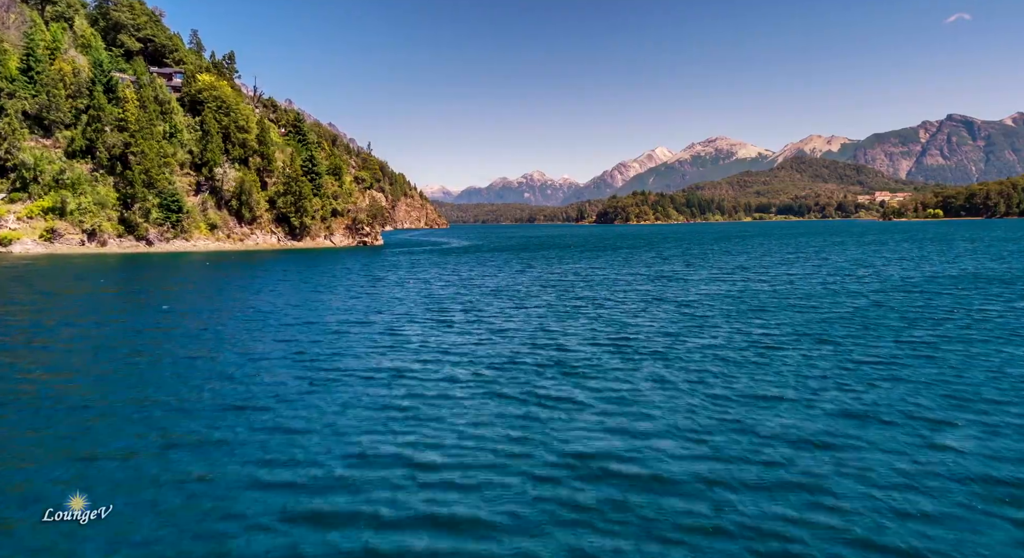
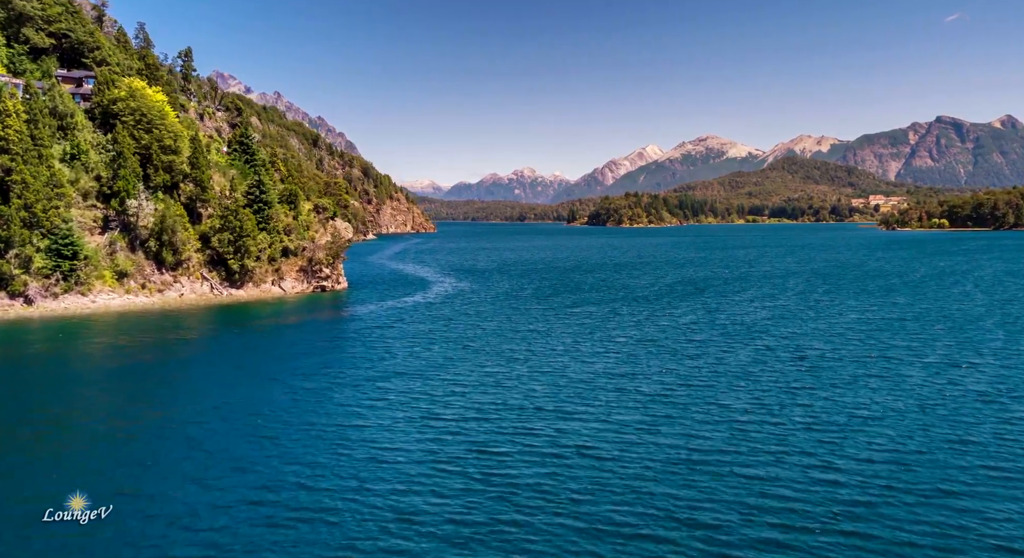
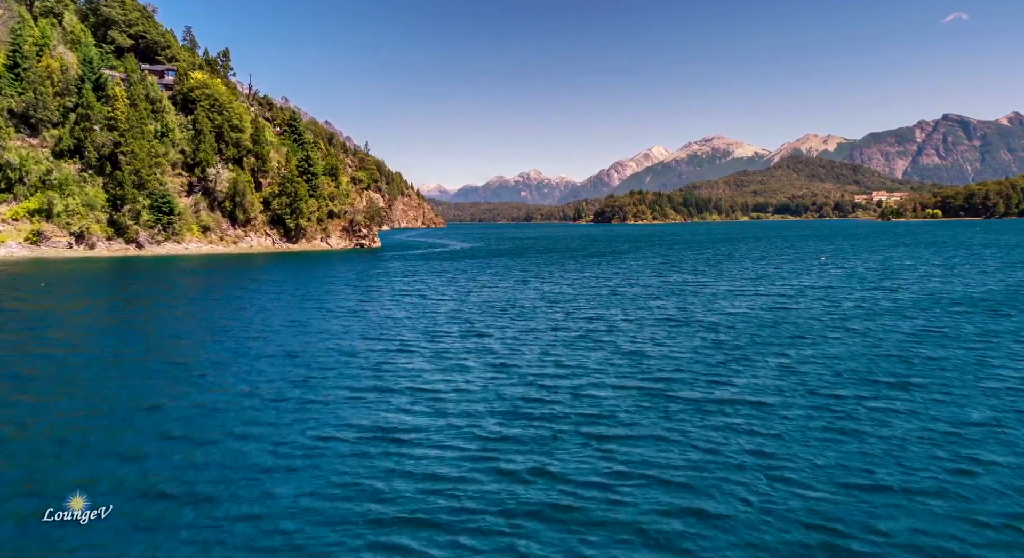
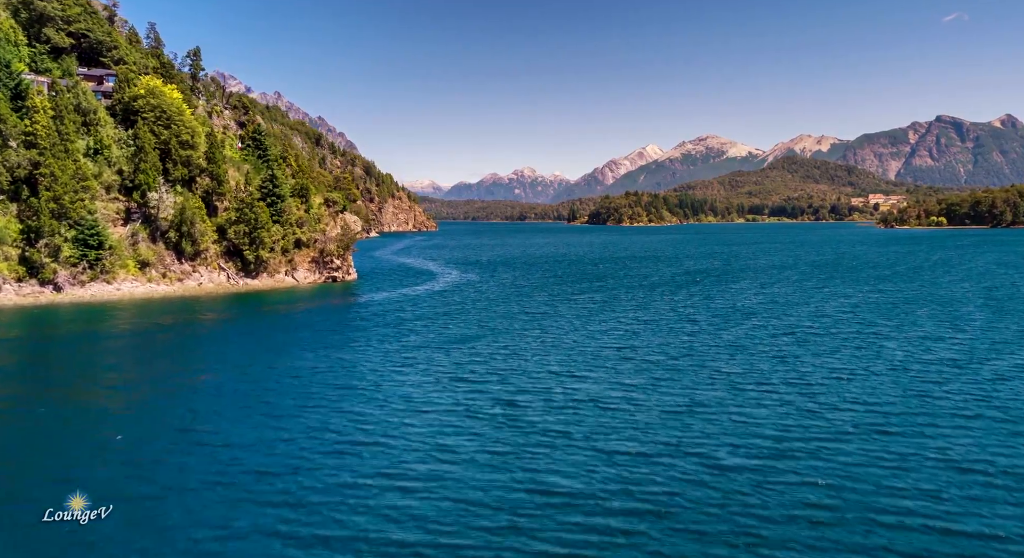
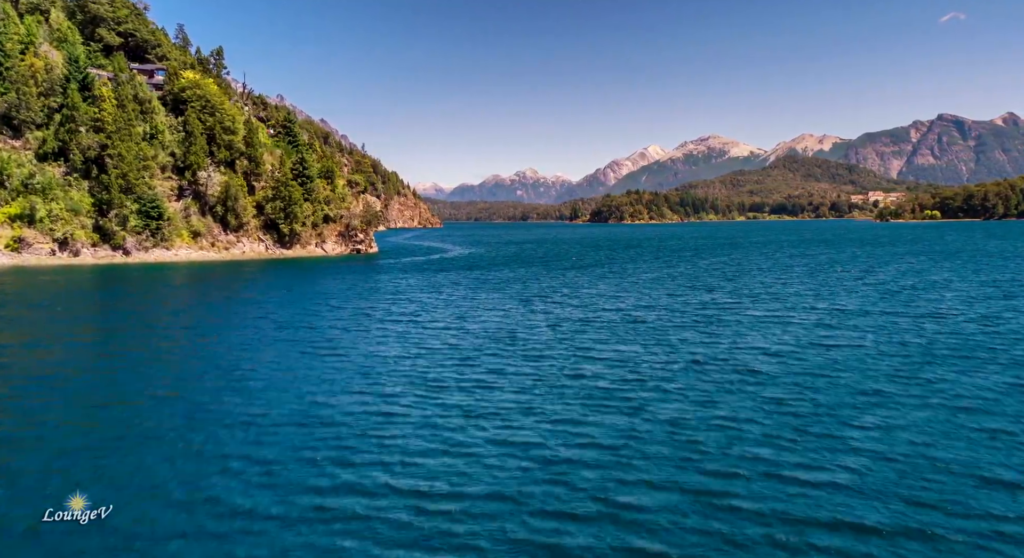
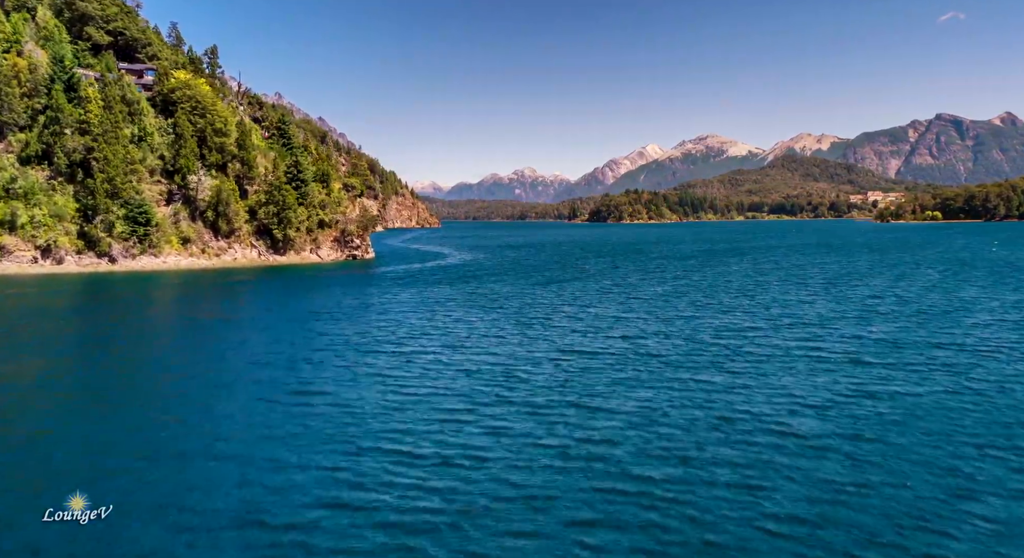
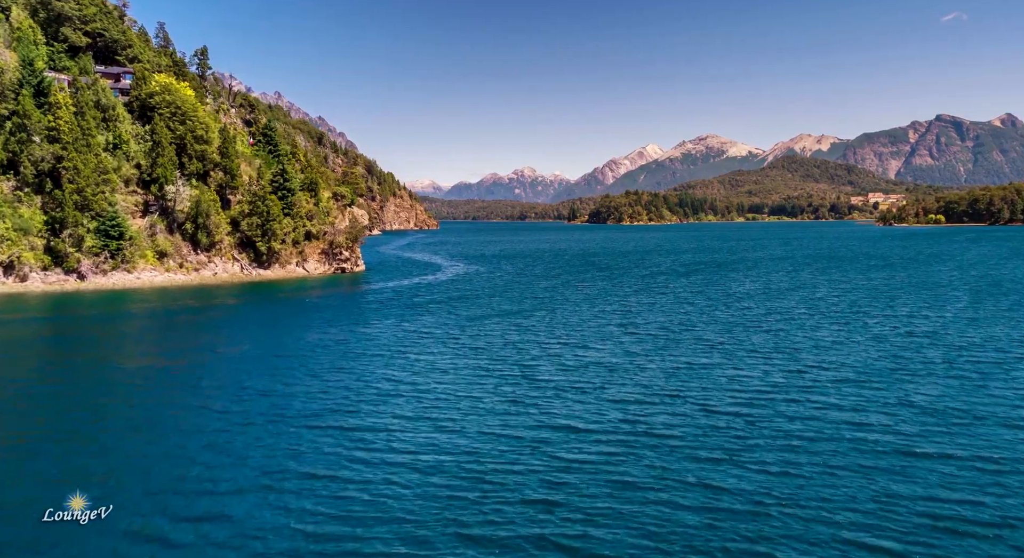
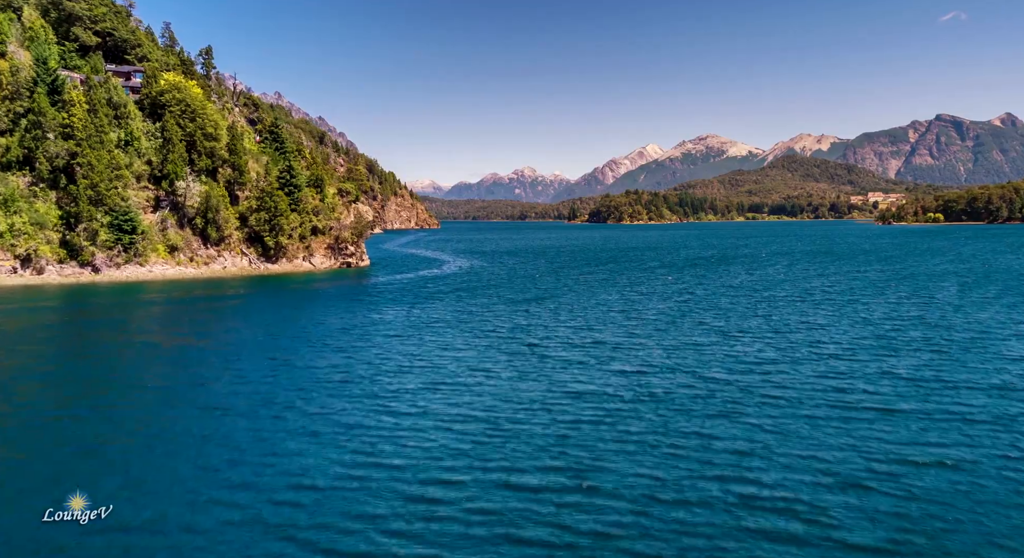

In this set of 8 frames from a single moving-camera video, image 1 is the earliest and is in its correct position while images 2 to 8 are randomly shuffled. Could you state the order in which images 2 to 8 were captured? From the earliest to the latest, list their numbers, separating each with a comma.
3, 5, 6, 8, 7, 4, 2
